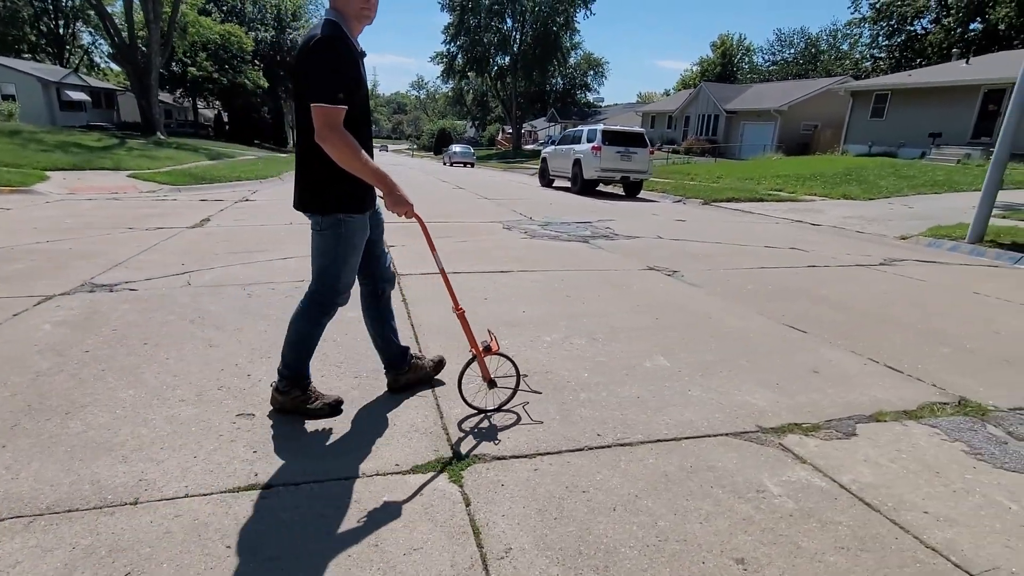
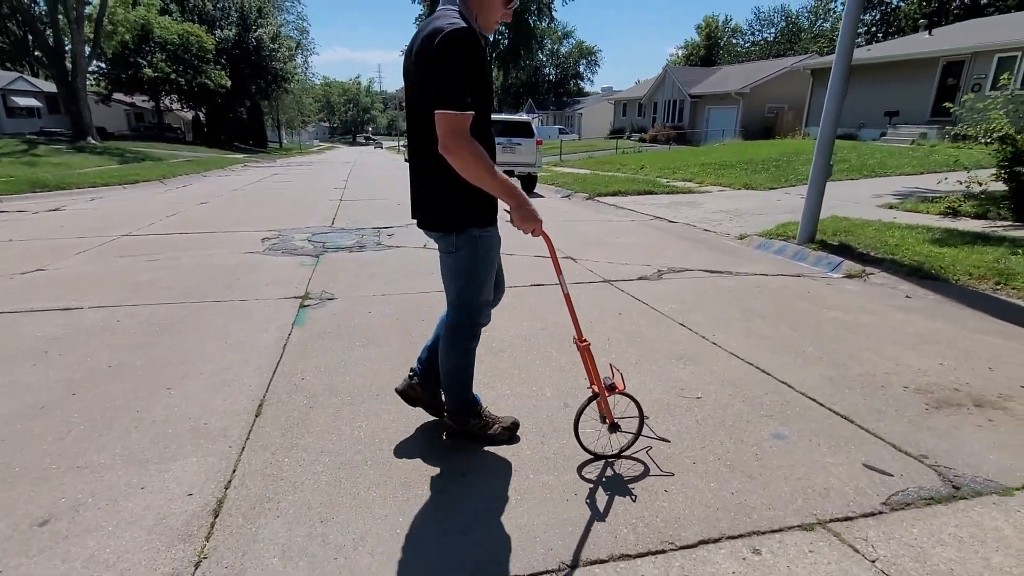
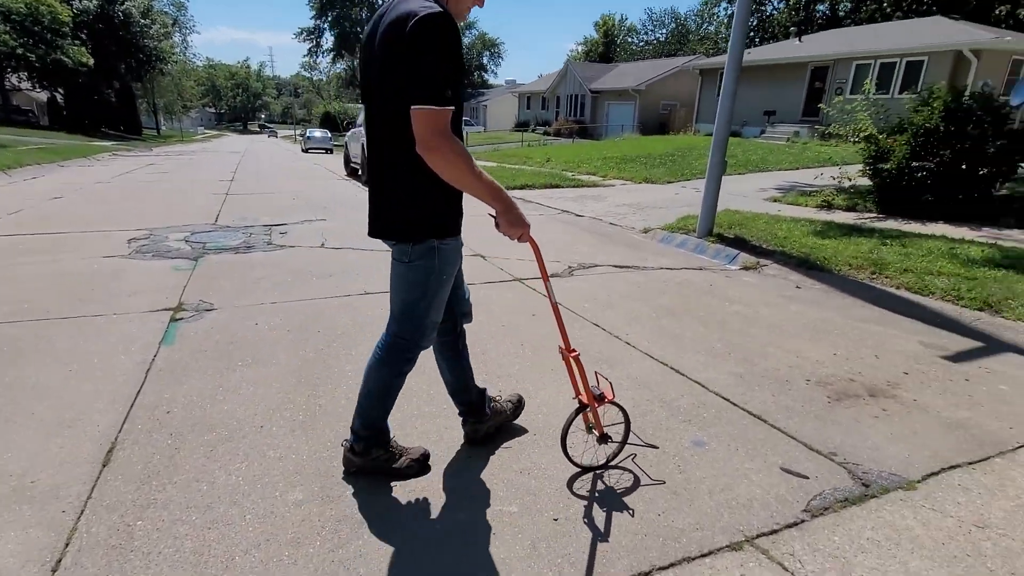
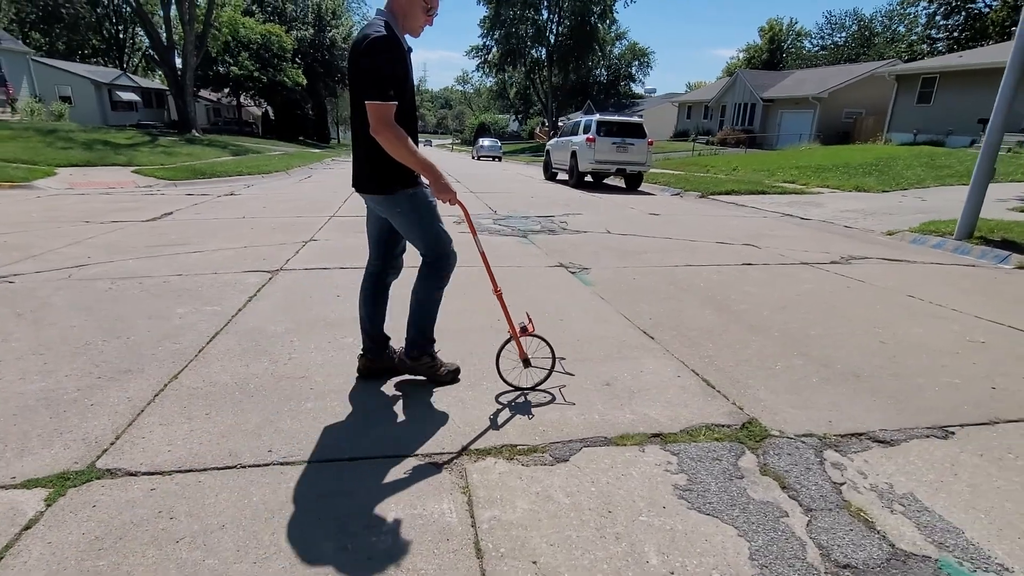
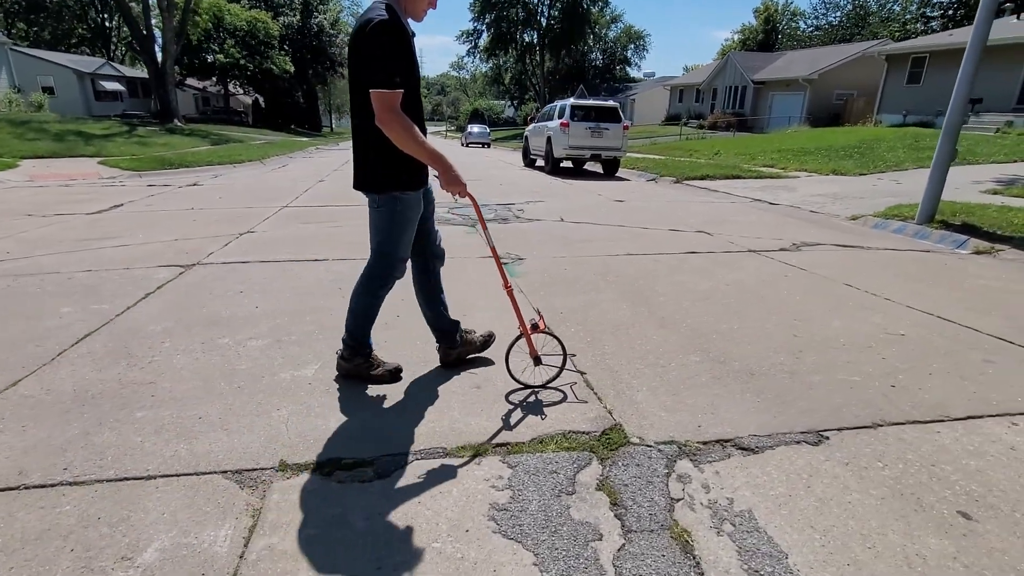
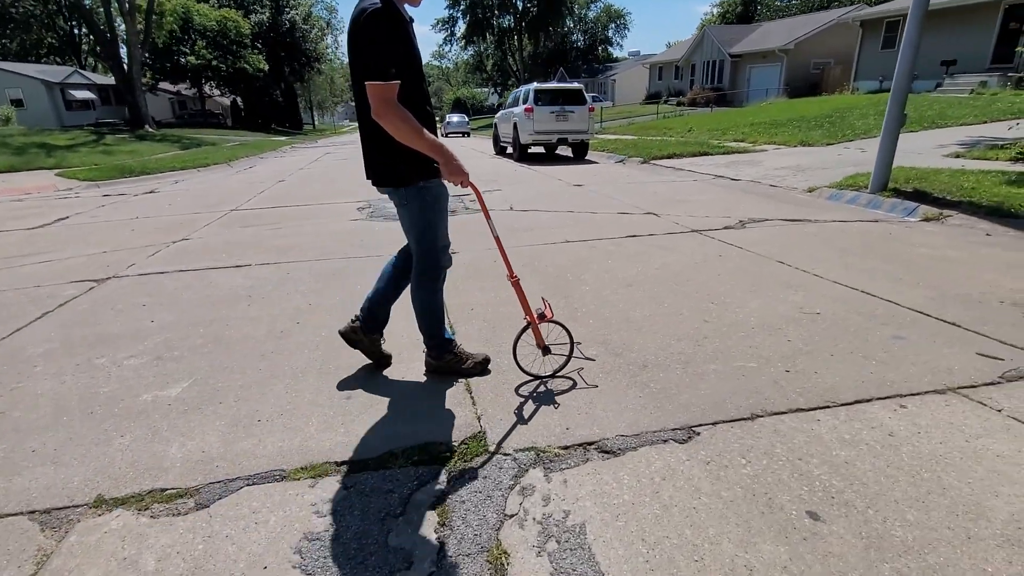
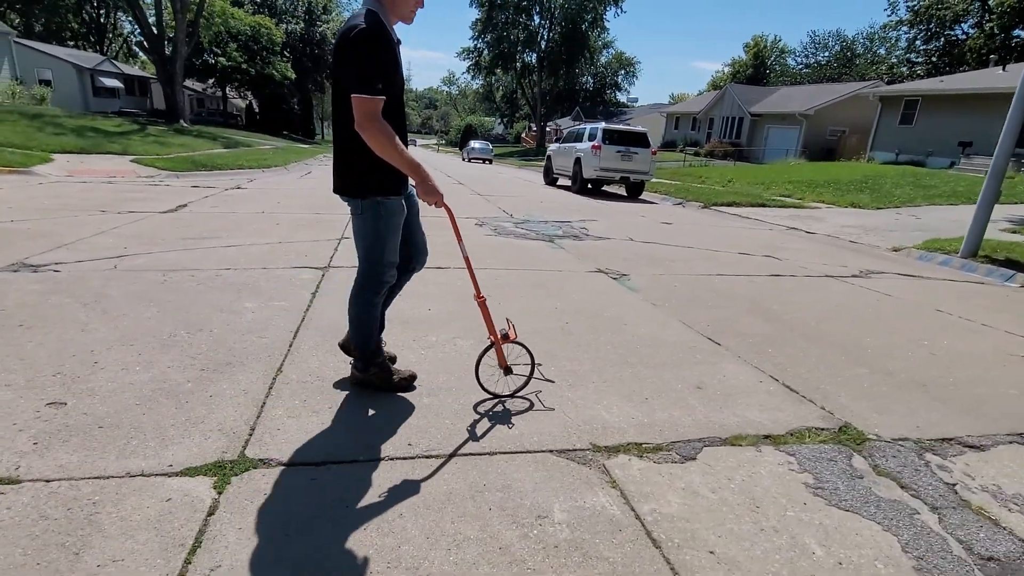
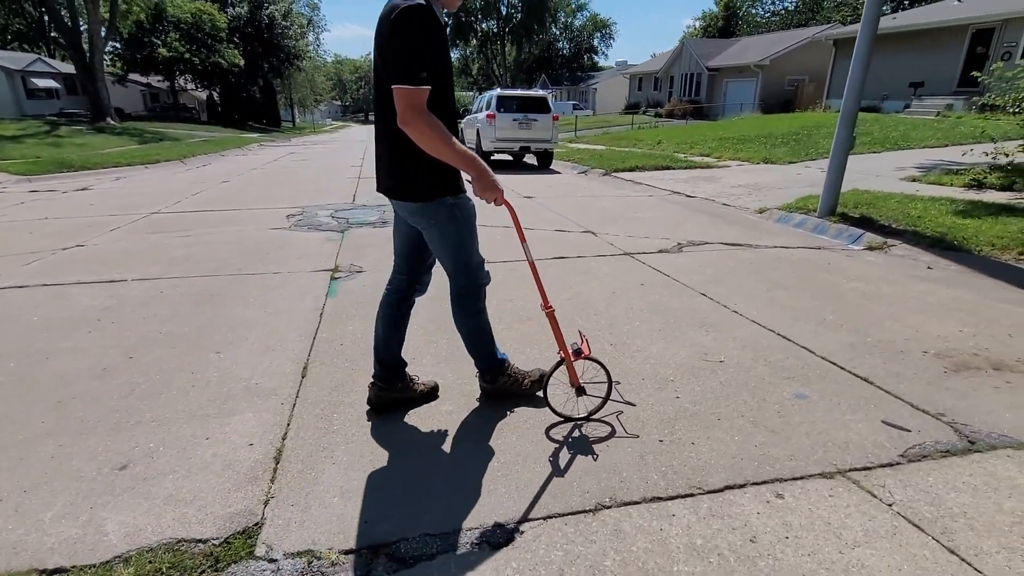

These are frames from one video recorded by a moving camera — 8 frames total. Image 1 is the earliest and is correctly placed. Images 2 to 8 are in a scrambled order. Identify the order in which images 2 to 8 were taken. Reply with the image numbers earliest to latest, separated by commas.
7, 4, 5, 6, 8, 2, 3
